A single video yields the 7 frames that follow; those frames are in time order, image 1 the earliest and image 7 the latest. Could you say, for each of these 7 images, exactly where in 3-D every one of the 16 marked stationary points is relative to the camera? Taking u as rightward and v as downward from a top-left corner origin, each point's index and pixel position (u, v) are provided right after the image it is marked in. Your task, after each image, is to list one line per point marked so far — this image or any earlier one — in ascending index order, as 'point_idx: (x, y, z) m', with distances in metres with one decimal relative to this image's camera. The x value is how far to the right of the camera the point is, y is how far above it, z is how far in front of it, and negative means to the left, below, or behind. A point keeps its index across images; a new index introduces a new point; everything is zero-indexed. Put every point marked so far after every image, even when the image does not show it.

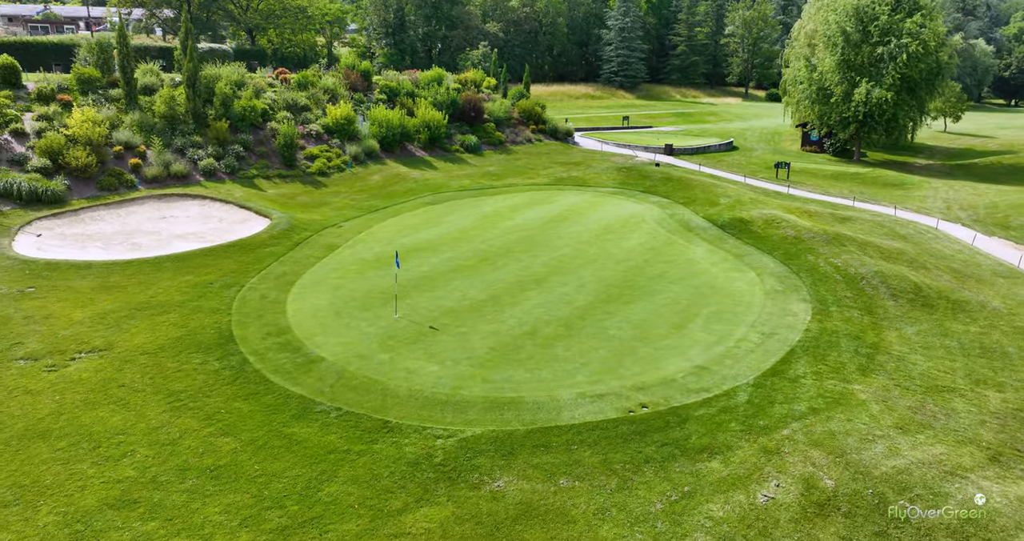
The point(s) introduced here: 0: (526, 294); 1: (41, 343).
0: (+0.3, -0.6, +18.5) m
1: (-9.6, -1.5, +14.4) m
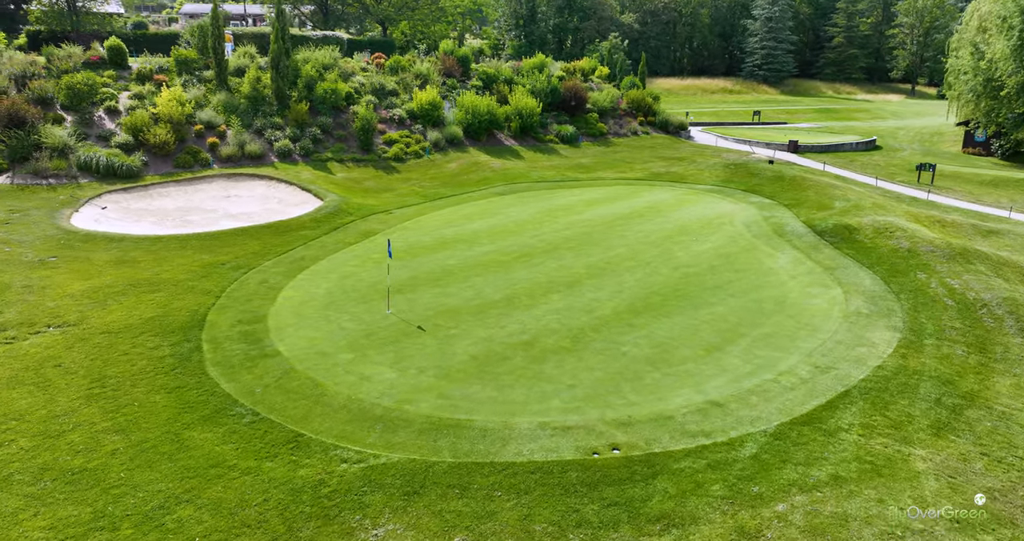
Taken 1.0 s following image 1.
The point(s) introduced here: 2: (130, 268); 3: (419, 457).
0: (+0.8, -0.6, +16.1) m
1: (-9.8, -0.8, +14.1) m
2: (-9.3, +0.1, +17.1) m
3: (-1.3, -2.5, +9.6) m
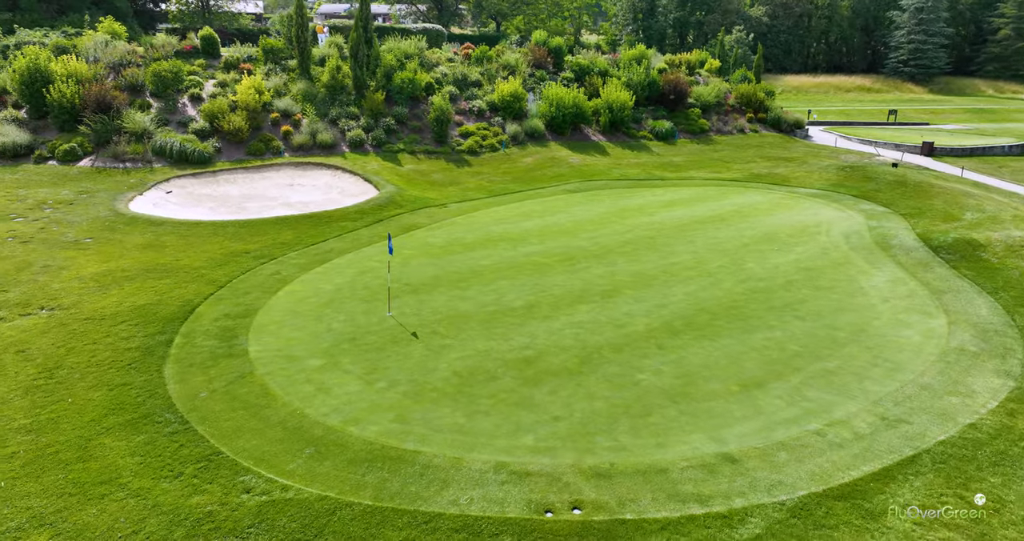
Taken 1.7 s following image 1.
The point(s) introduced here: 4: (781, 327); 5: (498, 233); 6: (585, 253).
0: (+1.2, -0.8, +14.1) m
1: (-9.5, -0.4, +13.8) m
2: (-8.5, +0.4, +16.7) m
3: (-2.0, -2.5, +8.0) m
4: (+5.0, -1.1, +13.3) m
5: (-0.4, +1.0, +19.7) m
6: (+1.8, +0.4, +18.0) m
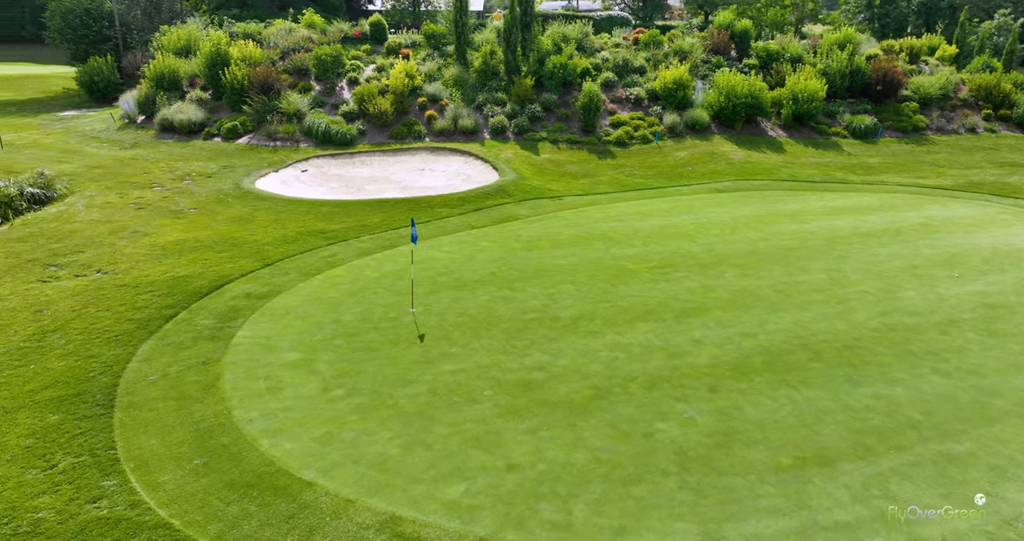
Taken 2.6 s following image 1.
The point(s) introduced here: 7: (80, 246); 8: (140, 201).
0: (+1.9, -0.9, +11.4) m
1: (-8.4, +0.3, +14.3) m
2: (-6.4, +1.1, +16.7) m
3: (-3.1, -2.3, +6.5) m
4: (+5.3, -1.5, +9.5) m
5: (+2.1, +1.0, +17.2) m
6: (+3.7, +0.2, +14.9) m
7: (-9.0, +0.5, +14.8) m
8: (-9.9, +1.9, +18.9) m
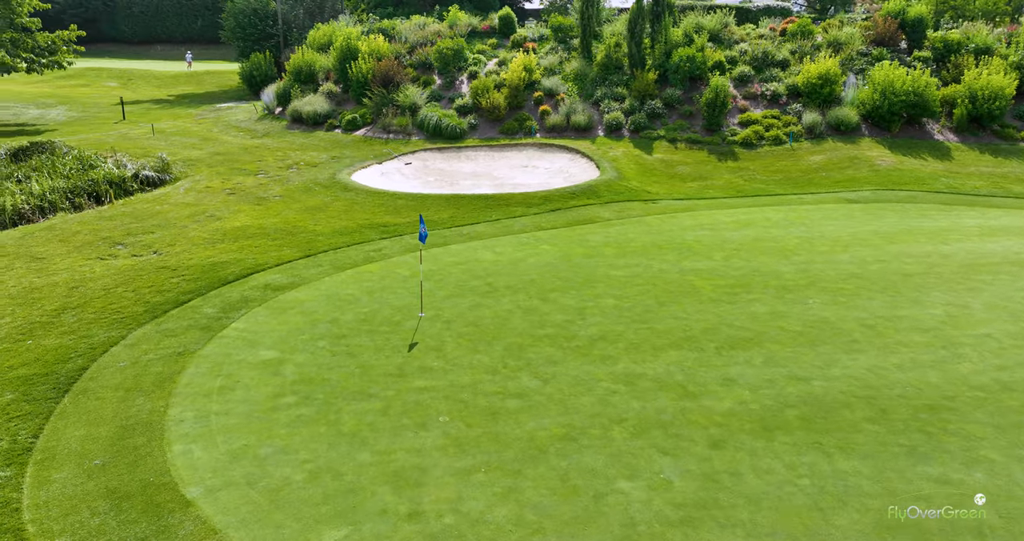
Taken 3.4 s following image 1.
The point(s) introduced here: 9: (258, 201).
0: (+2.0, -1.1, +9.6) m
1: (-7.3, +0.7, +14.8) m
2: (-4.8, +1.3, +16.7) m
3: (-4.1, -2.2, +6.0) m
4: (+4.8, -2.0, +7.1) m
5: (+3.6, +0.7, +15.2) m
6: (+4.6, -0.2, +12.7) m
7: (-7.8, +0.9, +15.5) m
8: (-7.6, +2.3, +19.7) m
9: (-6.5, +1.8, +18.1) m
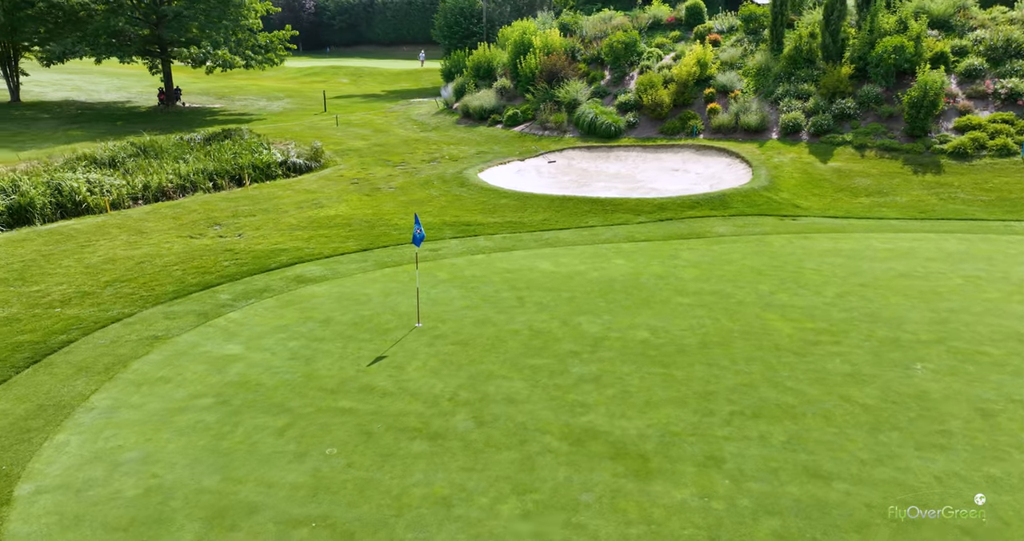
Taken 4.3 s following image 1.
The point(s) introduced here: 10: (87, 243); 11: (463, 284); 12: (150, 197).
0: (+1.4, -1.5, +7.6) m
1: (-5.6, +1.1, +15.4) m
2: (-2.5, +1.4, +16.4) m
3: (-5.5, -2.0, +6.1) m
4: (+3.2, -2.5, +4.3) m
5: (+4.9, +0.1, +12.3) m
6: (+5.0, -0.8, +9.6) m
7: (-5.7, +1.4, +16.2) m
8: (-4.2, +2.6, +20.1) m
9: (-3.6, +2.0, +18.2) m
10: (-8.1, +0.5, +13.6) m
11: (-0.8, -0.2, +11.4) m
12: (-8.9, +1.8, +17.5) m
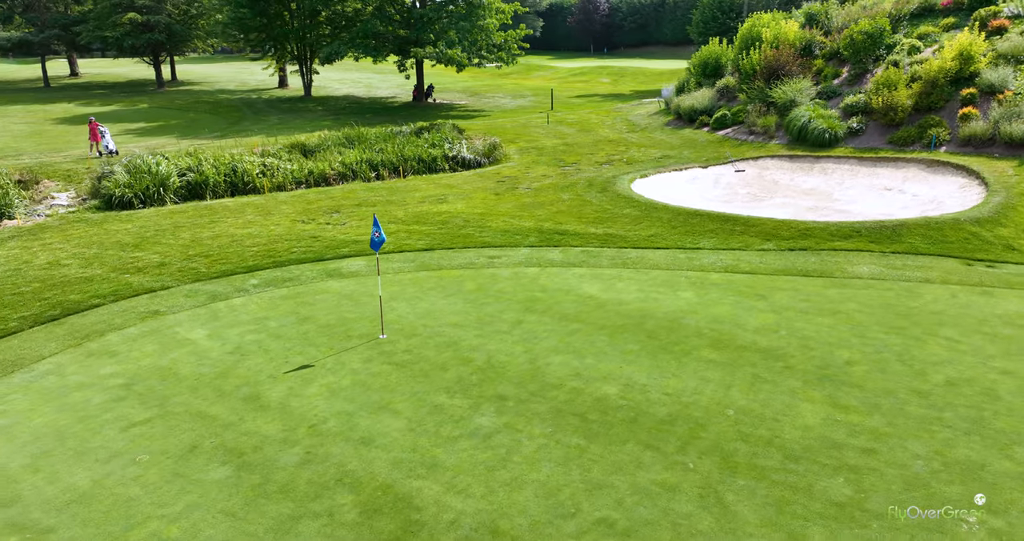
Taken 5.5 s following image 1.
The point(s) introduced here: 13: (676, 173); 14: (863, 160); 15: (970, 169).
0: (-0.1, -1.8, +5.8) m
1: (-3.1, +1.3, +15.7) m
2: (+0.1, +1.3, +15.4) m
3: (-7.1, -1.5, +7.2) m
4: (+0.1, -2.9, +2.1) m
5: (+5.1, -0.8, +8.8) m
6: (+4.0, -1.6, +6.3) m
7: (-3.0, +1.6, +16.5) m
8: (+0.2, +2.6, +19.5) m
9: (-0.2, +2.0, +17.5) m
10: (-6.2, +1.1, +15.1) m
11: (-0.5, -0.4, +10.2) m
12: (-5.3, +2.4, +19.0) m
13: (+4.5, +2.7, +19.6) m
14: (+9.4, +3.0, +19.1) m
15: (+10.8, +2.4, +16.8) m
